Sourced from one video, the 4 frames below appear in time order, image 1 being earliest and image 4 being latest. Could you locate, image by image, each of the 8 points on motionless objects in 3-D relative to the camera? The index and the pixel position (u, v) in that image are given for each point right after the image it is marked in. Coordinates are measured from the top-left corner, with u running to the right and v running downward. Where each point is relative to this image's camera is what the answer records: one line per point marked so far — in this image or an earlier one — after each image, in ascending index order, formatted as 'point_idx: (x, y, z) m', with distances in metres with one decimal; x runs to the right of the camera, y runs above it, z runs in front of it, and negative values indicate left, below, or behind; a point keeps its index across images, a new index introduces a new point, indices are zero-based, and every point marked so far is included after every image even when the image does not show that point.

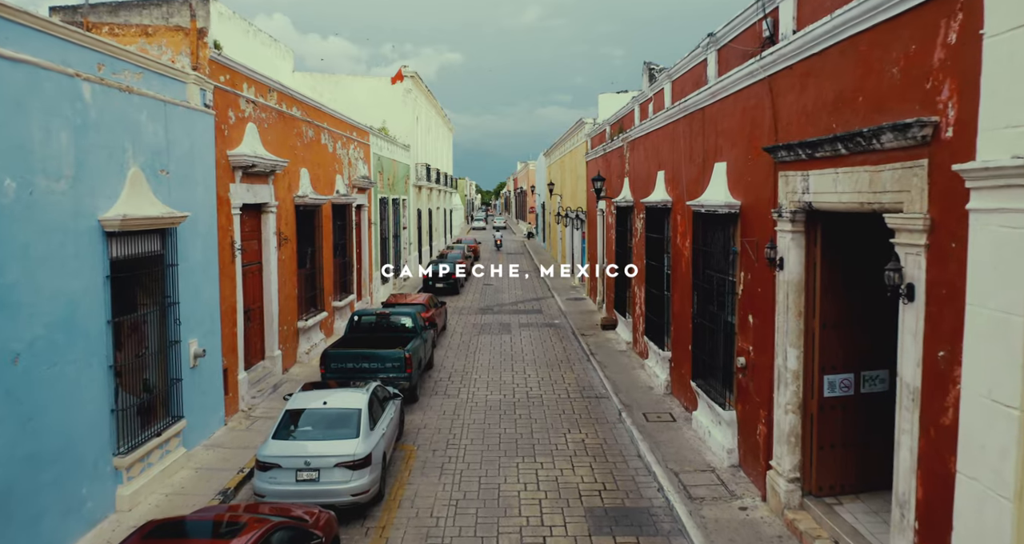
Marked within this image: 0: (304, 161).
0: (-4.2, +2.3, +13.4) m
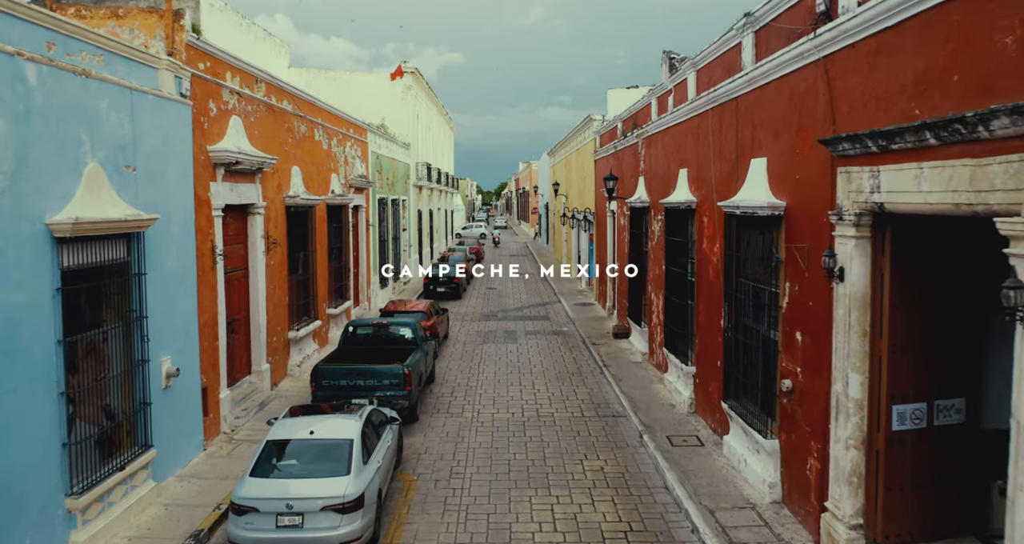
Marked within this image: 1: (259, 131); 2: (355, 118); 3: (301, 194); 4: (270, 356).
0: (-4.1, +2.1, +12.4) m
1: (-4.1, +2.3, +10.8) m
2: (-3.9, +3.8, +16.6) m
3: (-3.9, +1.4, +12.2) m
4: (-4.1, -1.4, +11.2) m
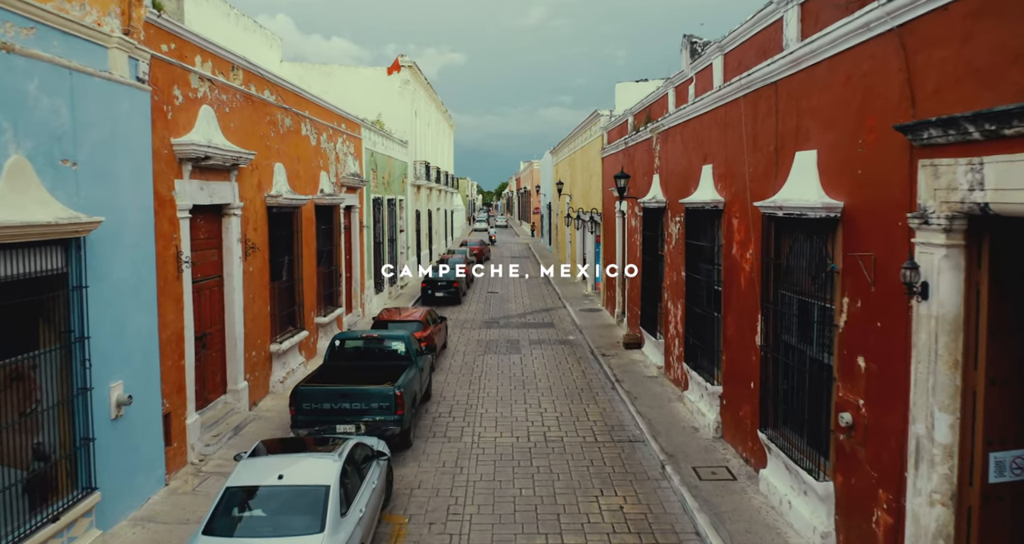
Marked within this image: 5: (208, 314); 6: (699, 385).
0: (-4.0, +2.0, +11.4) m
1: (-4.0, +2.2, +9.7) m
2: (-3.8, +3.7, +15.5) m
3: (-3.8, +1.3, +11.1) m
4: (-4.0, -1.5, +10.1) m
5: (-4.2, -0.6, +9.1) m
6: (+2.7, -1.6, +9.7) m
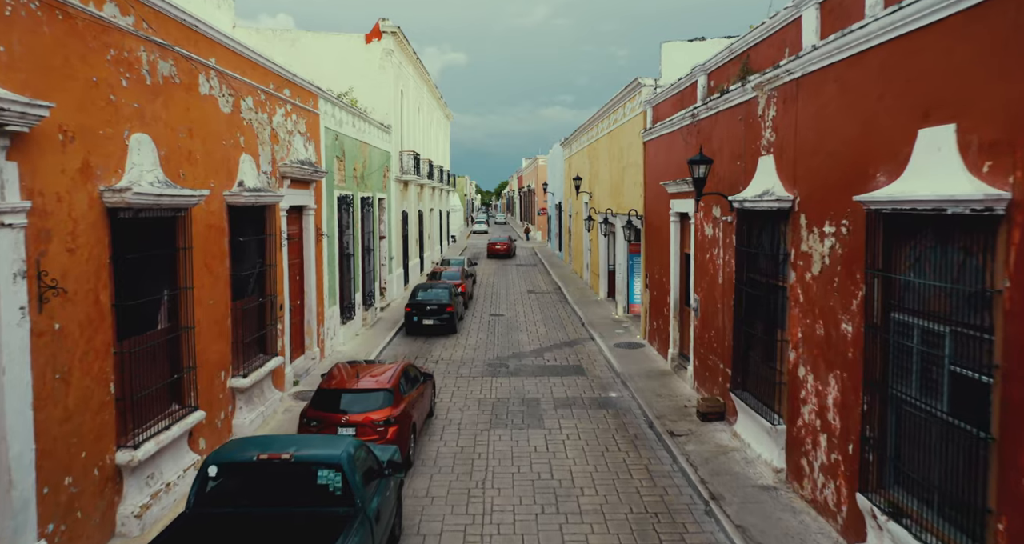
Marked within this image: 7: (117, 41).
0: (-3.7, +1.5, +6.7) m
1: (-3.8, +1.7, +5.0) m
2: (-3.6, +3.2, +10.8) m
3: (-3.6, +0.8, +6.4) m
4: (-3.7, -2.0, +5.4) m
5: (-3.9, -1.0, +4.4) m
6: (+3.0, -2.1, +5.0) m
7: (-3.7, +2.2, +6.3) m
